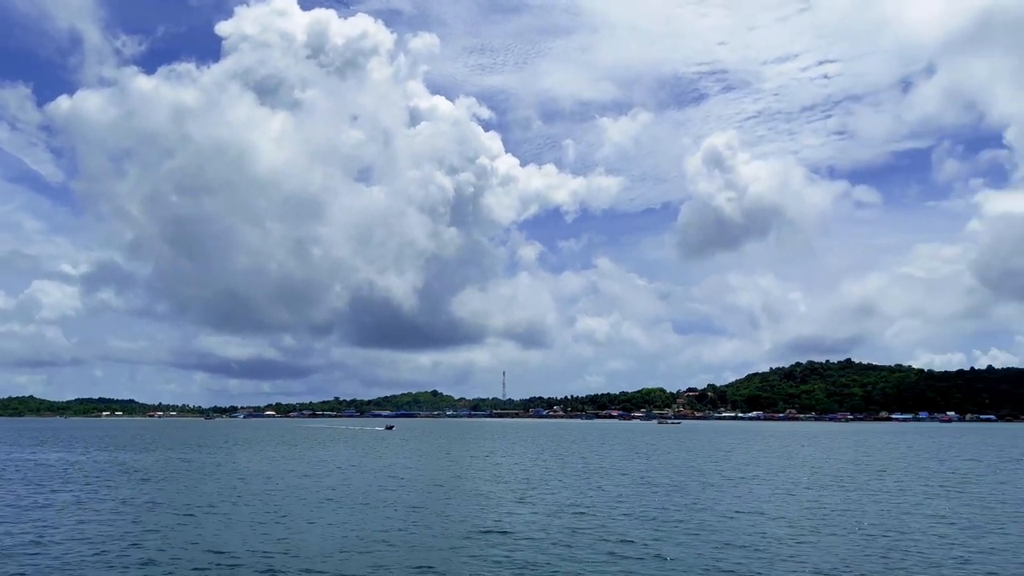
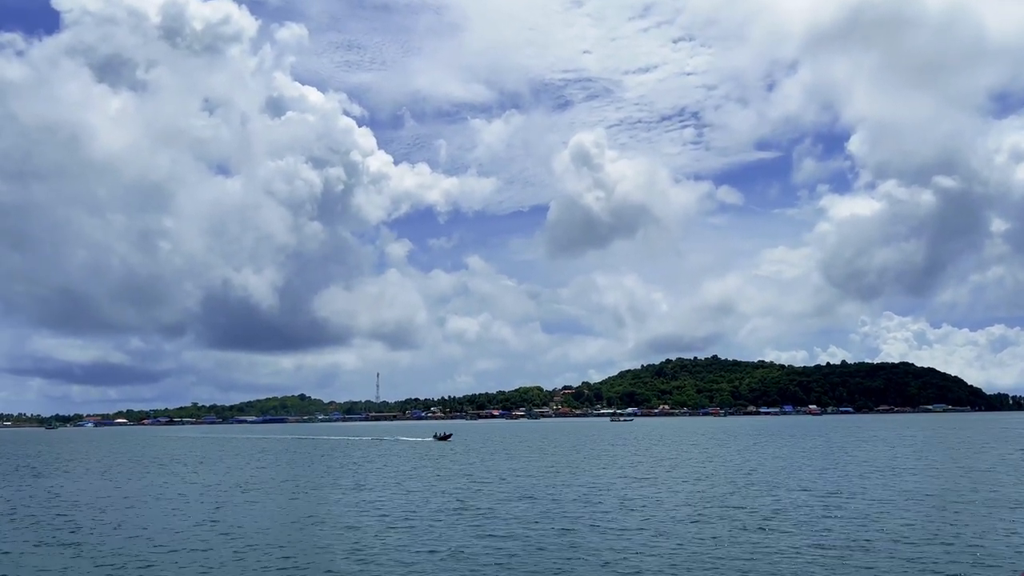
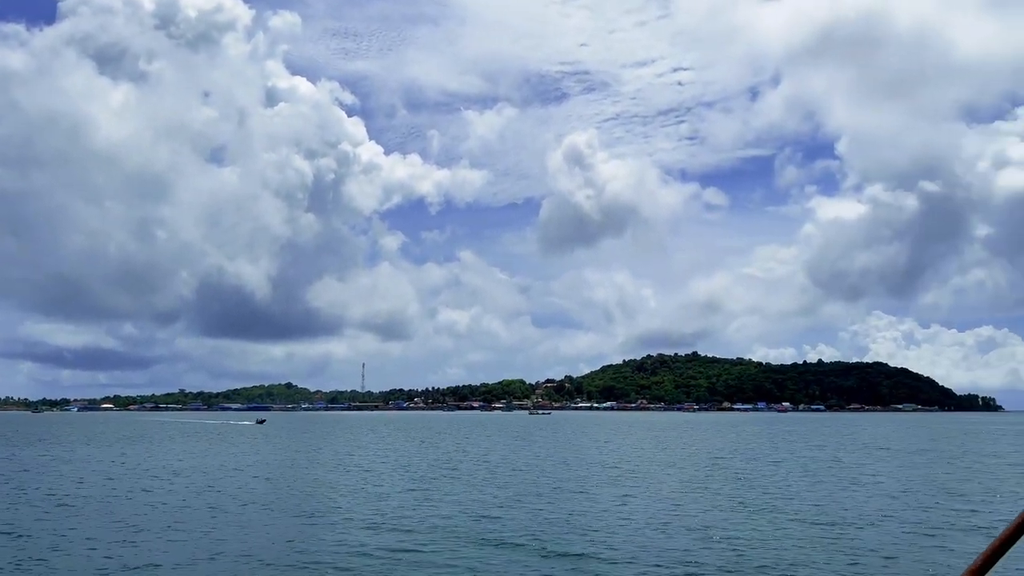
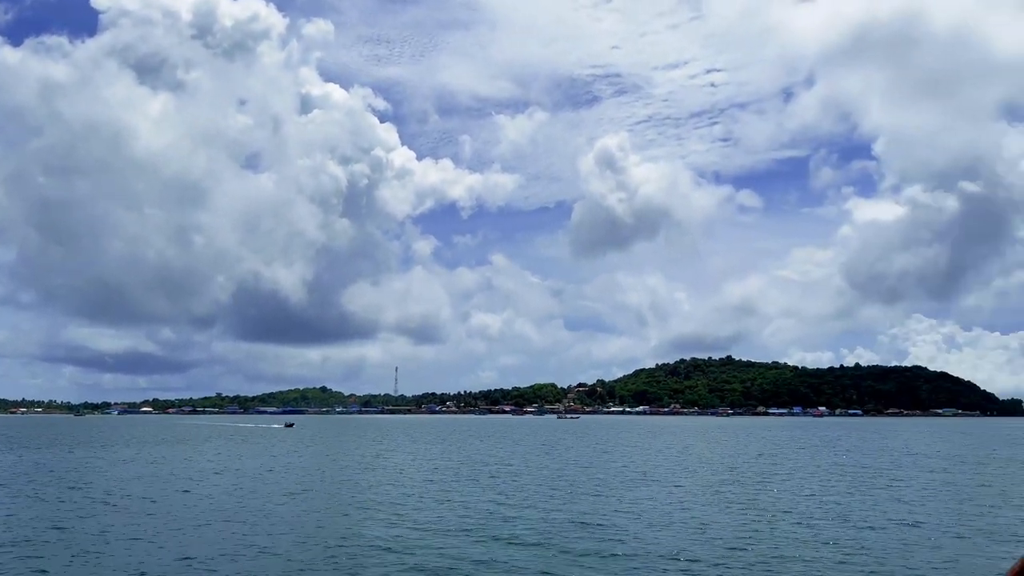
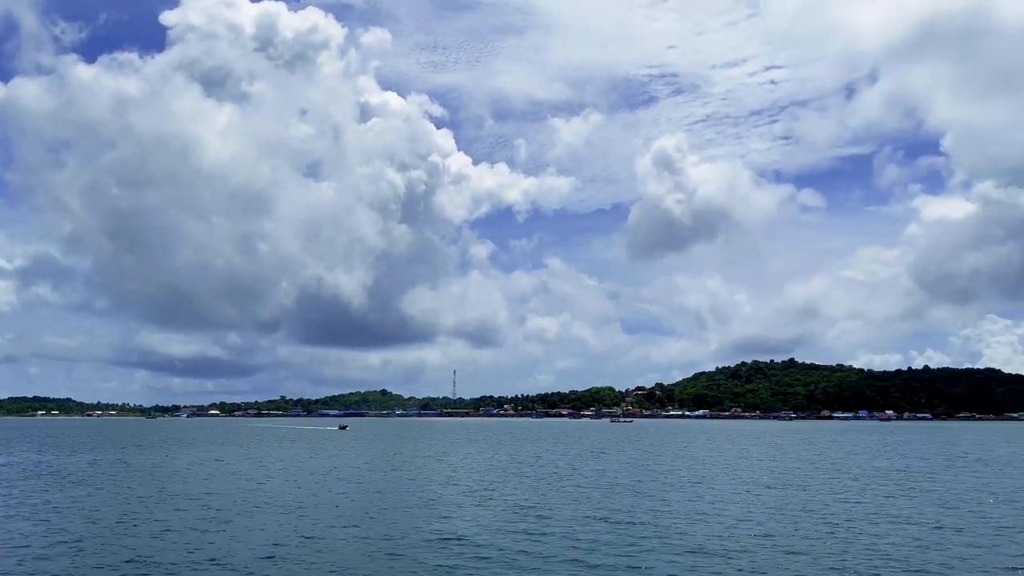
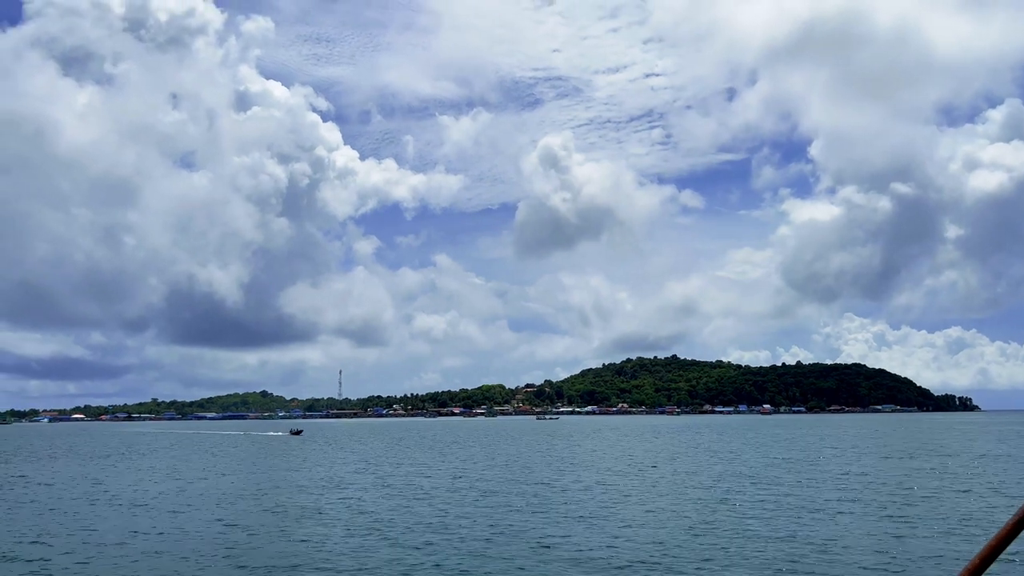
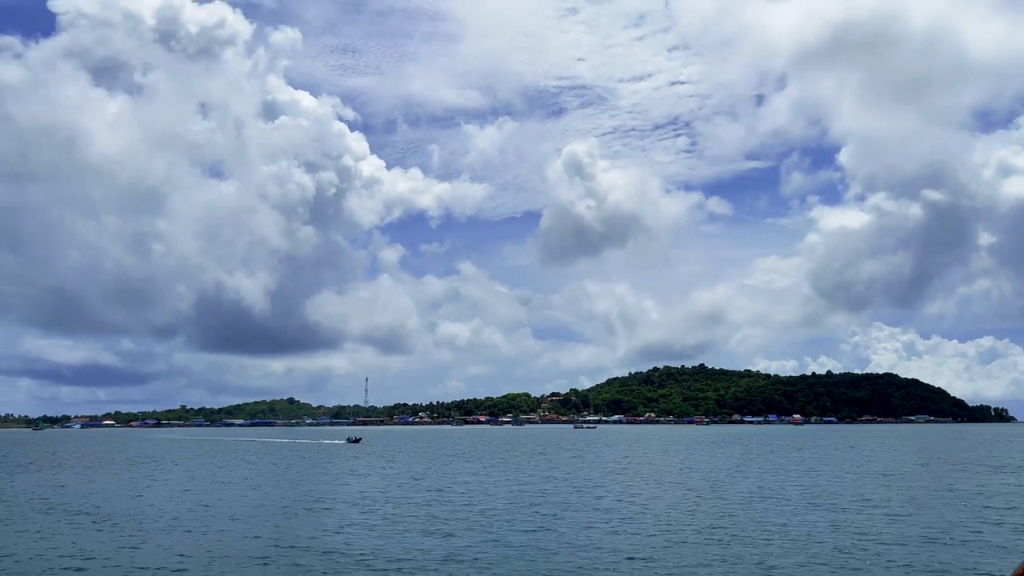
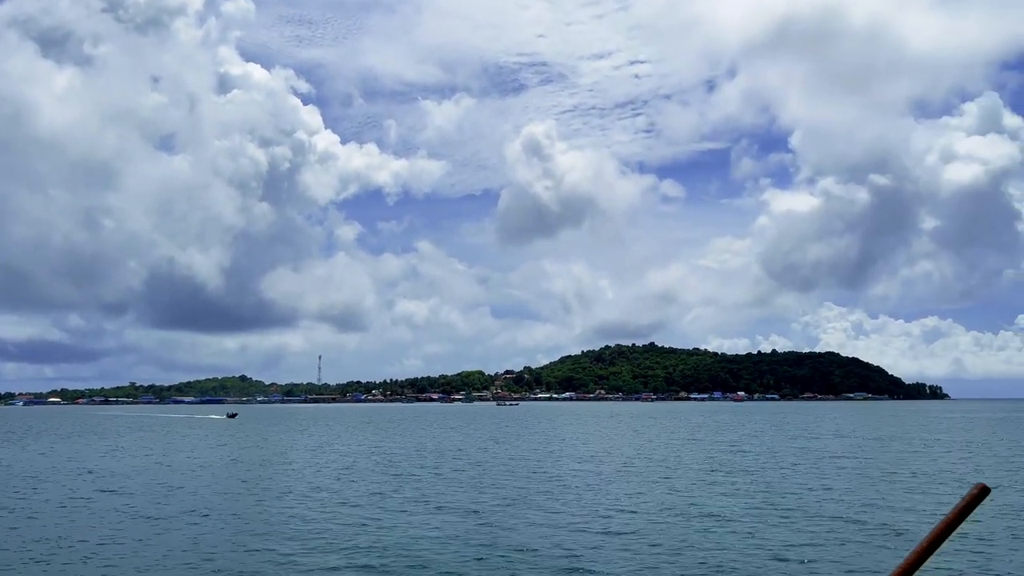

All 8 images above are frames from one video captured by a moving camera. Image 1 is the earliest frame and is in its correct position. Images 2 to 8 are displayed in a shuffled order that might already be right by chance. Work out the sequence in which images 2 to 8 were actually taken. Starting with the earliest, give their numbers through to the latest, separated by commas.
5, 4, 3, 8, 6, 7, 2
